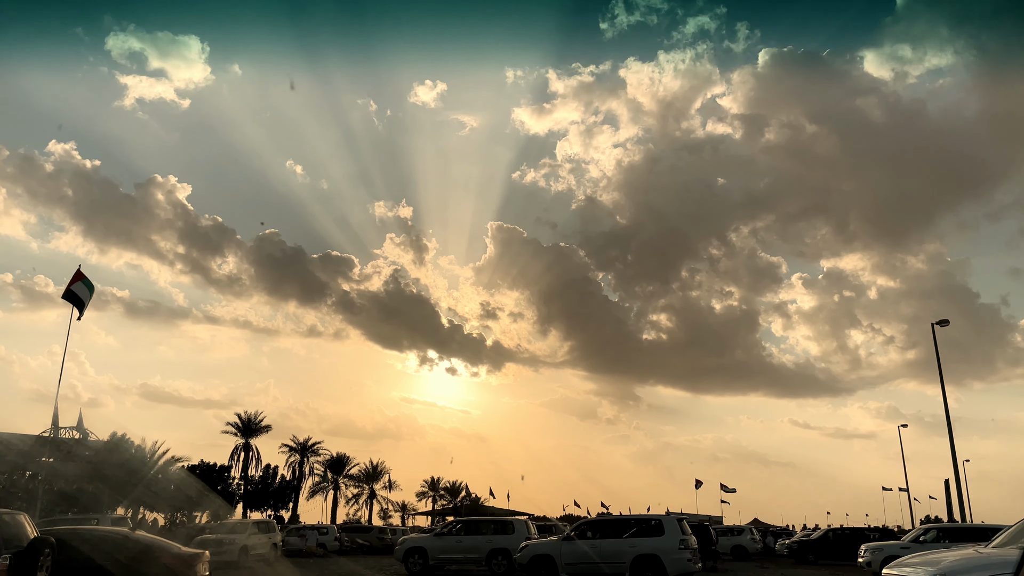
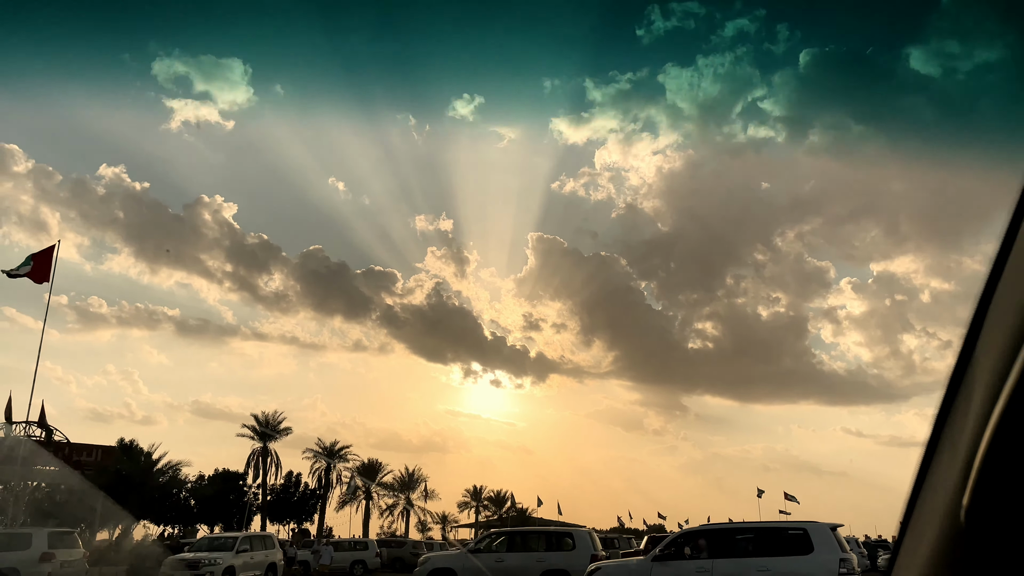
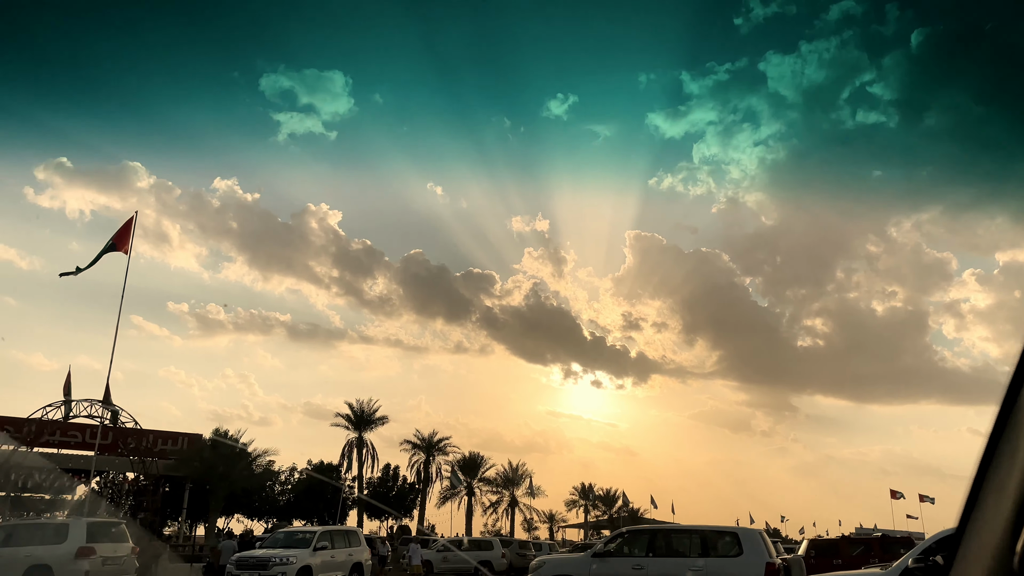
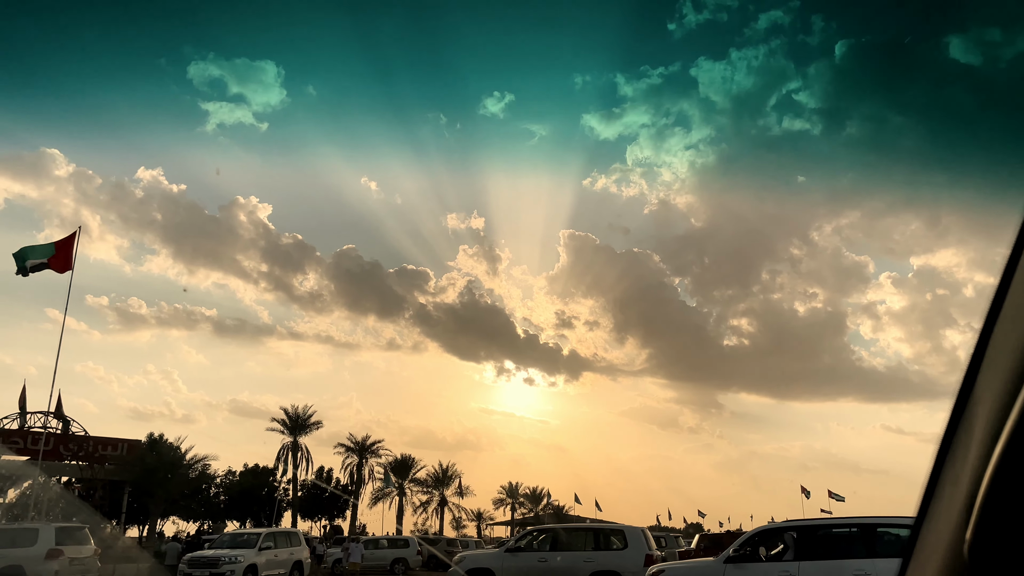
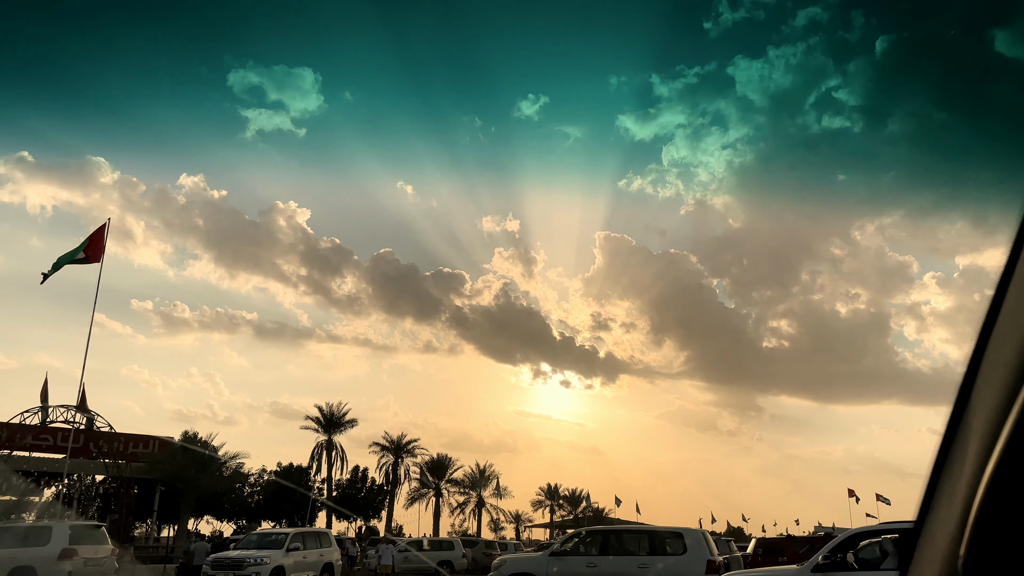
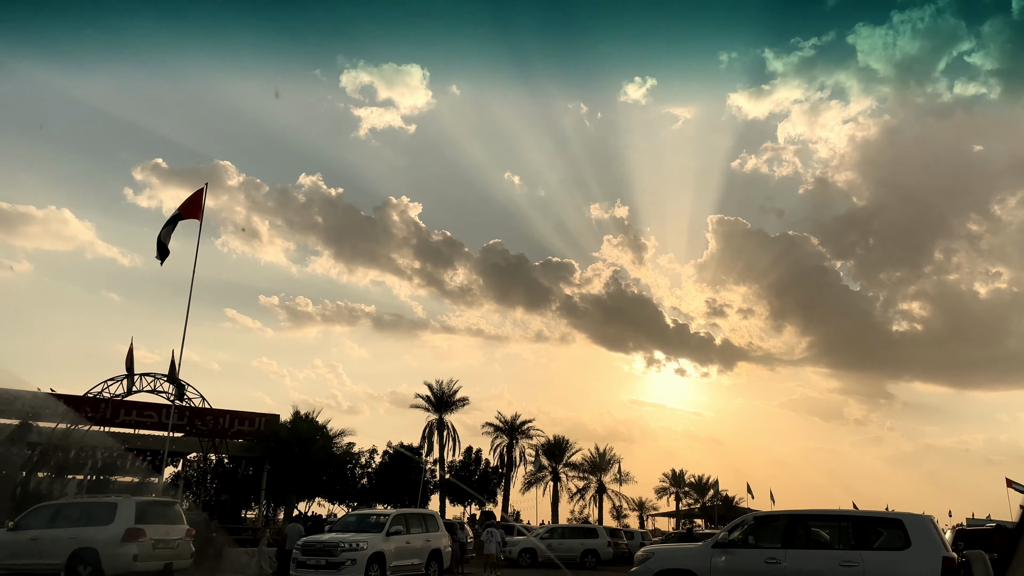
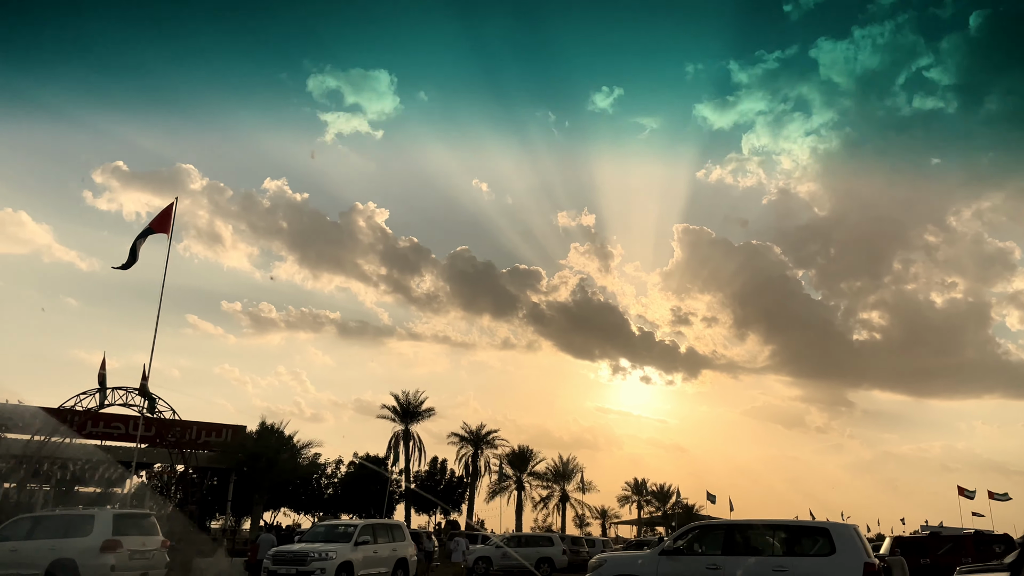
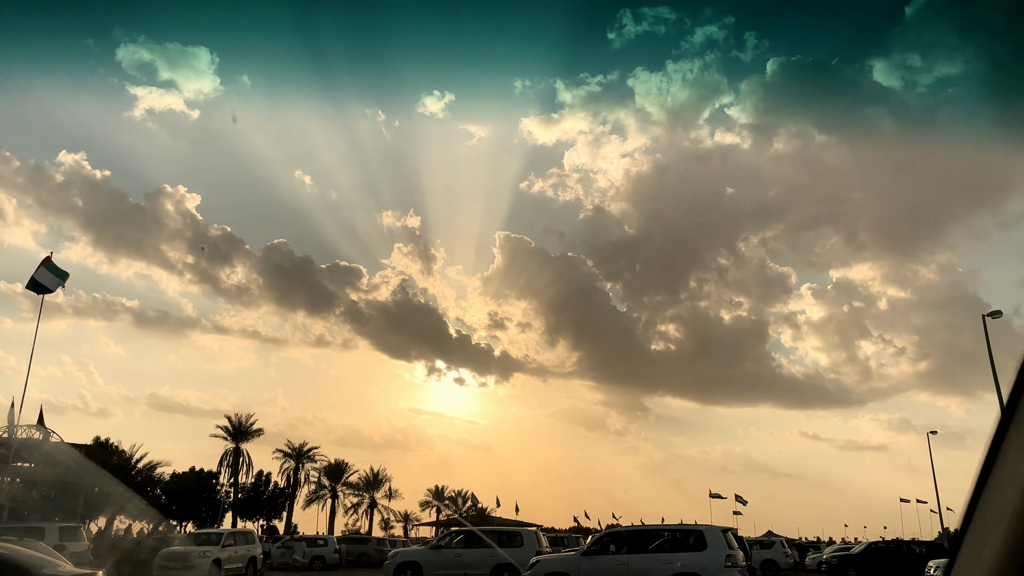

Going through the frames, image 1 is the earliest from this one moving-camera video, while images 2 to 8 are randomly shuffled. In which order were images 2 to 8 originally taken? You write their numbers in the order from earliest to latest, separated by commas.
8, 2, 4, 5, 3, 7, 6
